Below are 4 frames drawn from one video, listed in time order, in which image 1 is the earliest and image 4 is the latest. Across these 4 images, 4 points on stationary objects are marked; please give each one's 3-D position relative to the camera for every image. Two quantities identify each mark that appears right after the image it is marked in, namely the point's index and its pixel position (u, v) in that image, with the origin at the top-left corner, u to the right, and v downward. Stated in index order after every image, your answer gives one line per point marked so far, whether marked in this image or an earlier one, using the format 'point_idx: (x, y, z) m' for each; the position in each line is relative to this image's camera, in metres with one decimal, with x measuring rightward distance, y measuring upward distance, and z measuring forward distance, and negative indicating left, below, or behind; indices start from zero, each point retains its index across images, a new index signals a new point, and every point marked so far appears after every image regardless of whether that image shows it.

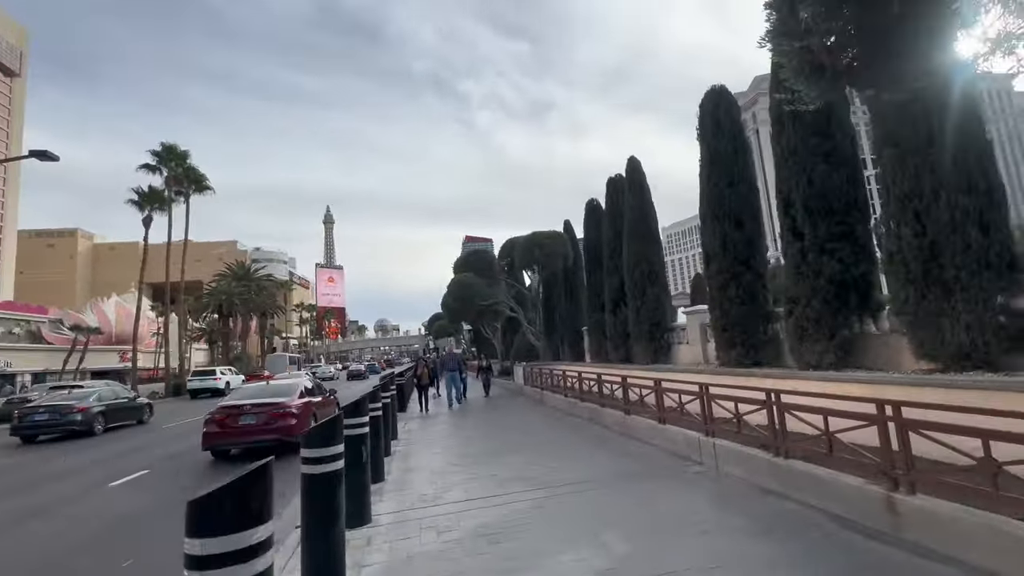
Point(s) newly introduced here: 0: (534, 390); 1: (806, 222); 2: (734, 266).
0: (+0.9, -4.2, +18.9) m
1: (+5.0, +1.1, +7.9) m
2: (+4.7, +0.5, +9.9) m
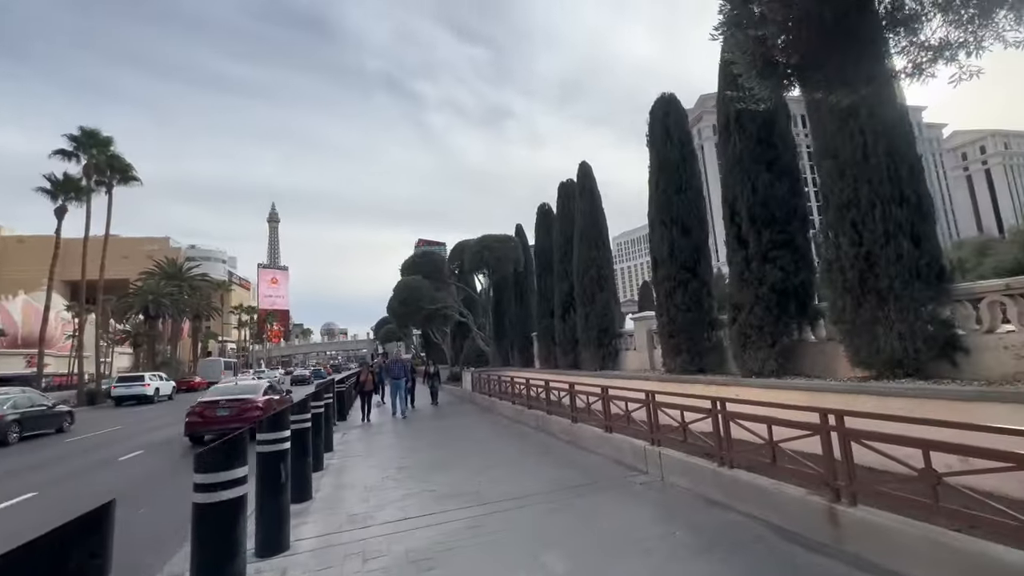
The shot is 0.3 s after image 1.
0: (-1.2, -4.3, +18.5) m
1: (+4.1, +1.0, +8.0) m
2: (+3.6, +0.3, +9.9) m
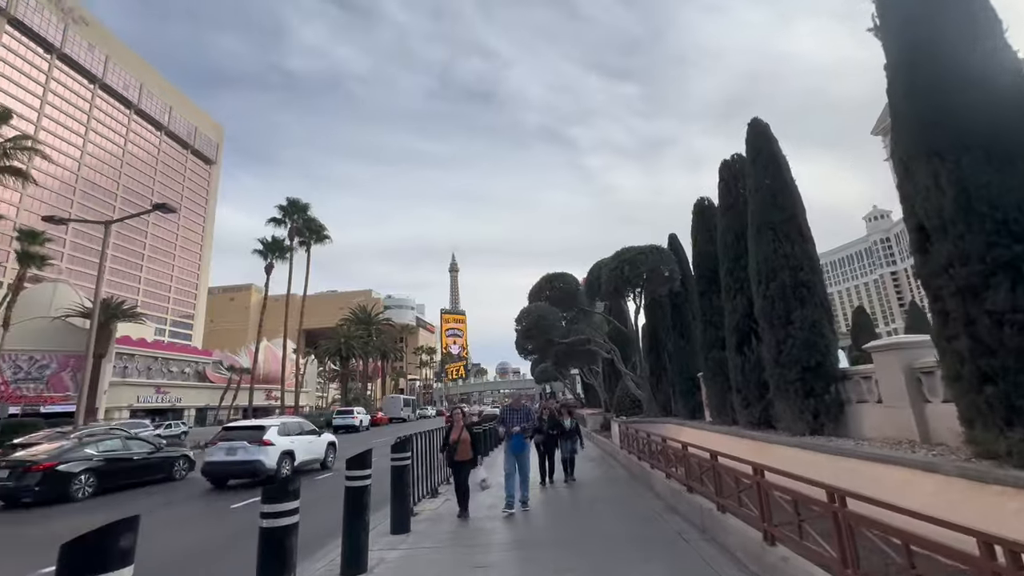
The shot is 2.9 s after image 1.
0: (+3.6, -5.1, +14.0) m
1: (+4.7, +1.3, +2.9) m
2: (+4.9, +0.4, +4.7) m
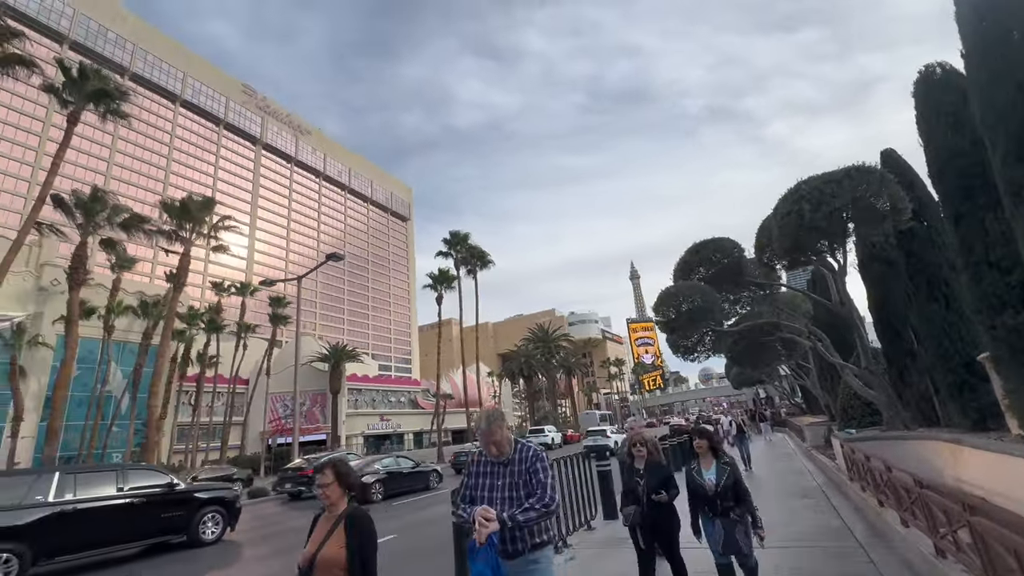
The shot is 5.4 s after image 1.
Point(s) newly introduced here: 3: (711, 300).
0: (+6.8, -4.0, +8.8) m
1: (+2.7, +2.5, -1.5) m
2: (+3.7, +1.7, +0.1) m
3: (+7.4, -0.6, +16.2) m
